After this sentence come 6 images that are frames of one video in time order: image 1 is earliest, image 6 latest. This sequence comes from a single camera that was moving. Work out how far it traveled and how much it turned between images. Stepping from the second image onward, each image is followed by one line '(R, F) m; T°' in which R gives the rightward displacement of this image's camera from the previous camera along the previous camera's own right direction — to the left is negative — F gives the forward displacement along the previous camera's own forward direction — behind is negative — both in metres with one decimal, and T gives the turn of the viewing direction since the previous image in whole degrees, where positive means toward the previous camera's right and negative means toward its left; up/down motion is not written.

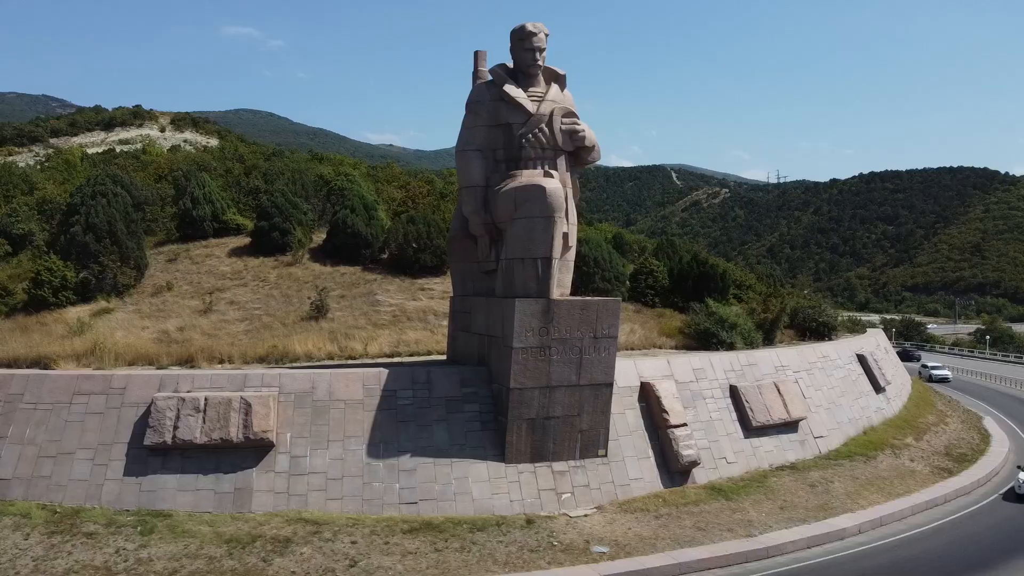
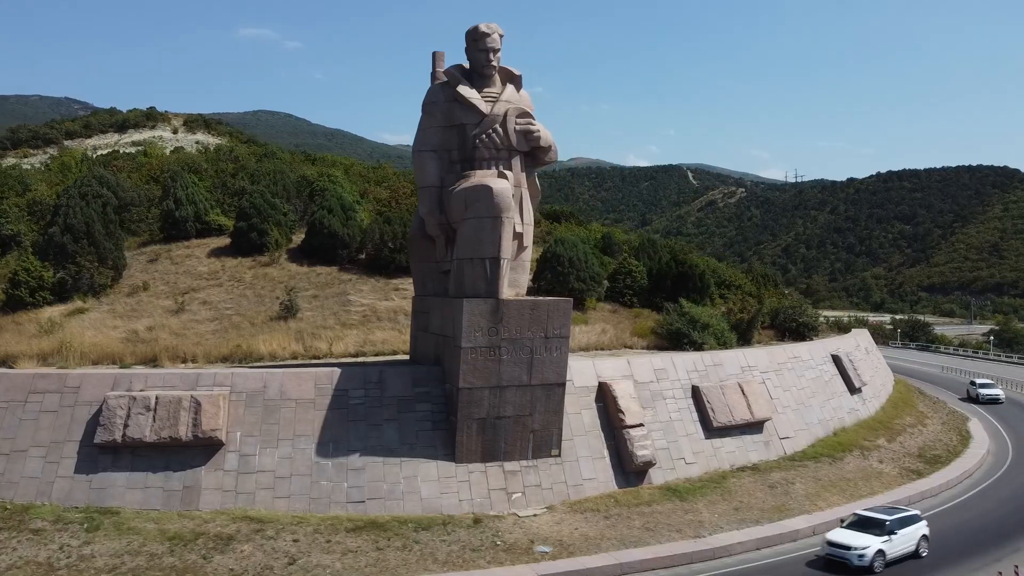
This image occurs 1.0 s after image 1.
(+0.8, 0.0) m; -1°
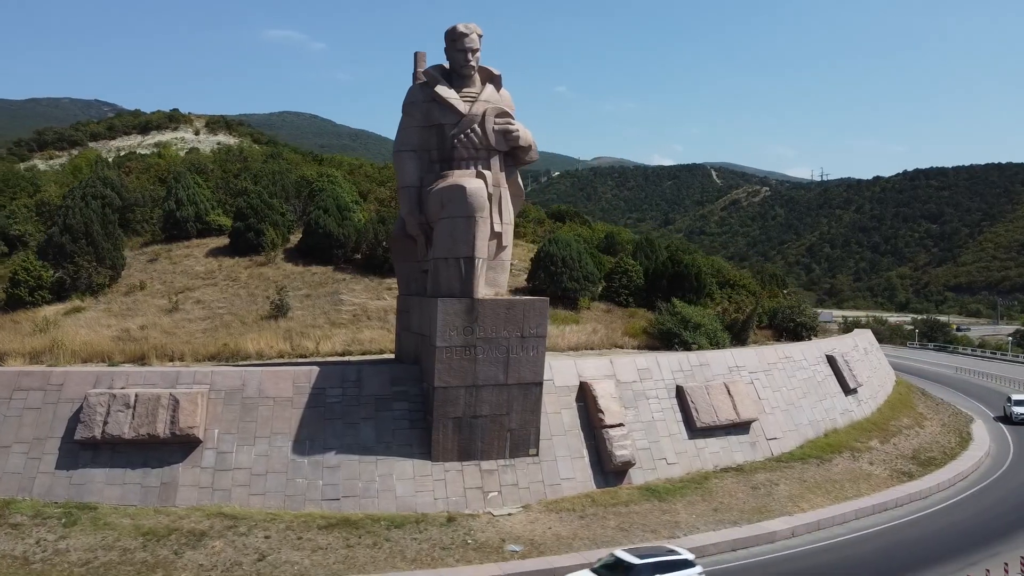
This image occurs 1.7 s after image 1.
(+0.5, 0.0) m; -1°
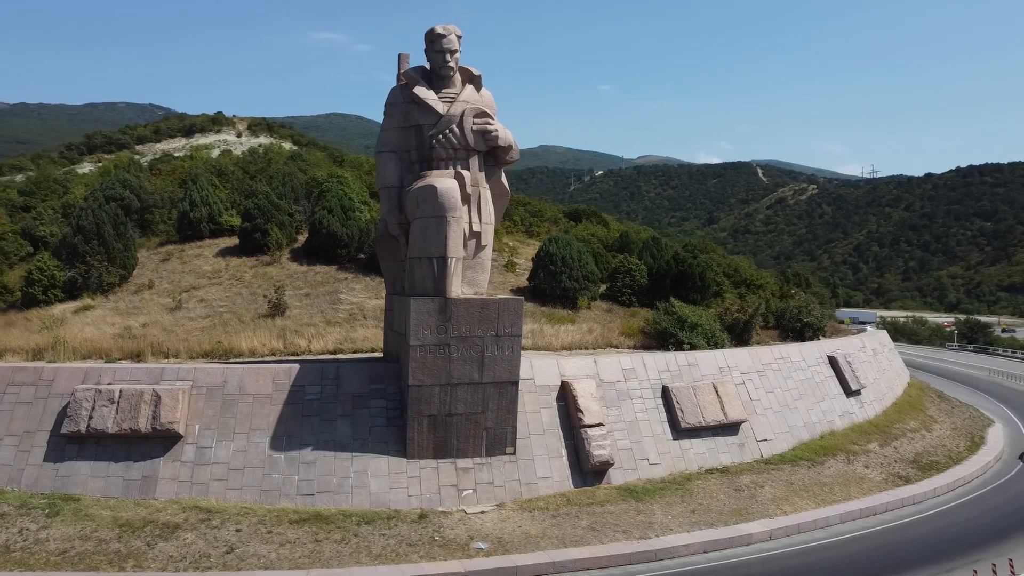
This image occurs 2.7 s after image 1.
(+0.8, 0.0) m; -3°
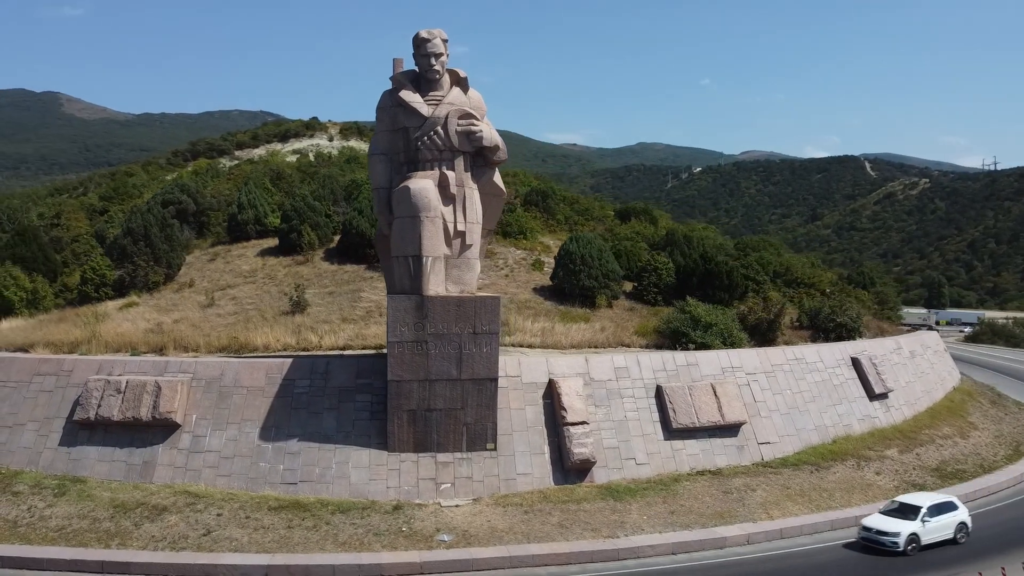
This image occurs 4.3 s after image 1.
(+1.4, 0.0) m; -6°
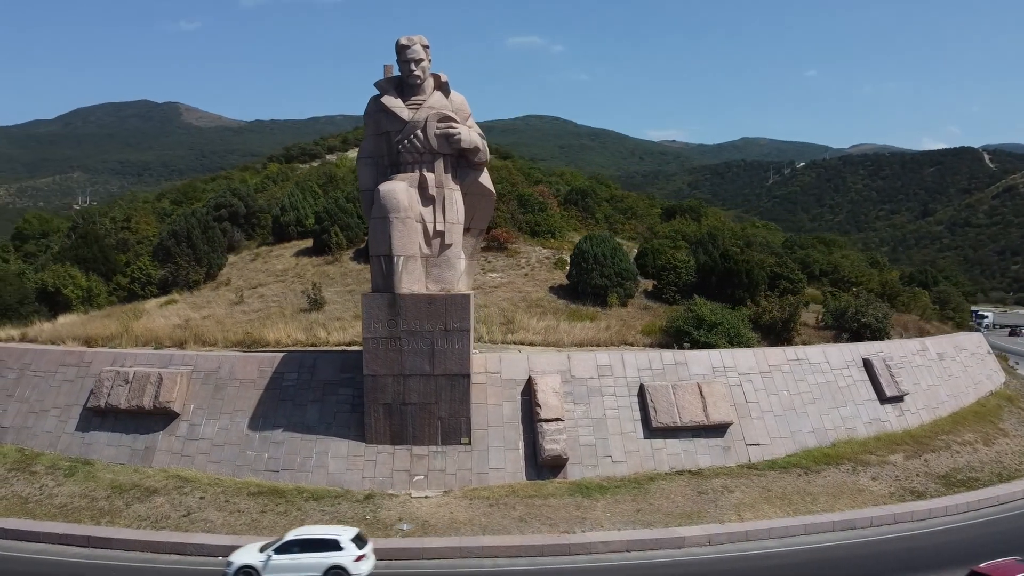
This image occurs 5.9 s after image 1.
(+1.5, -0.1) m; -6°
